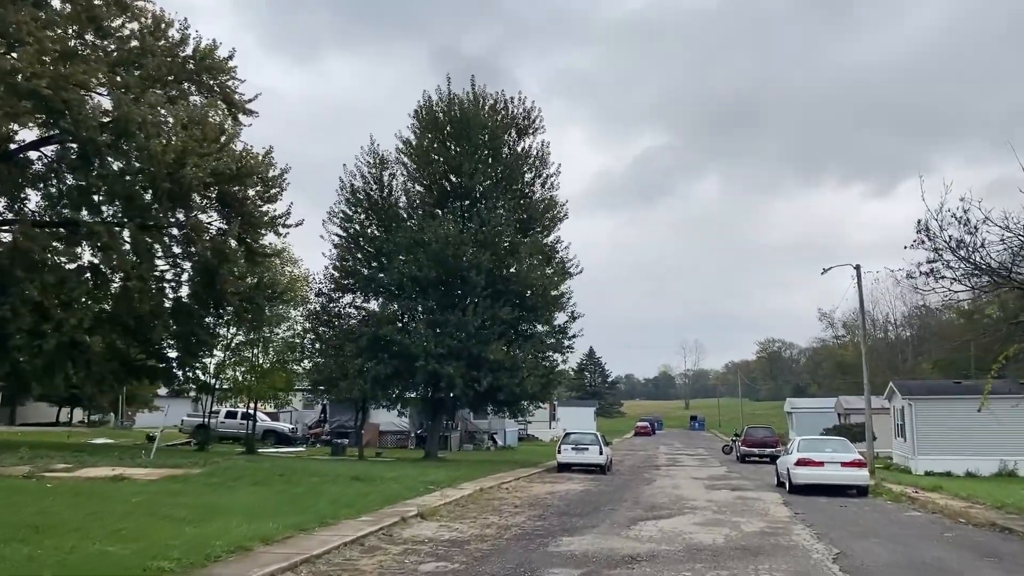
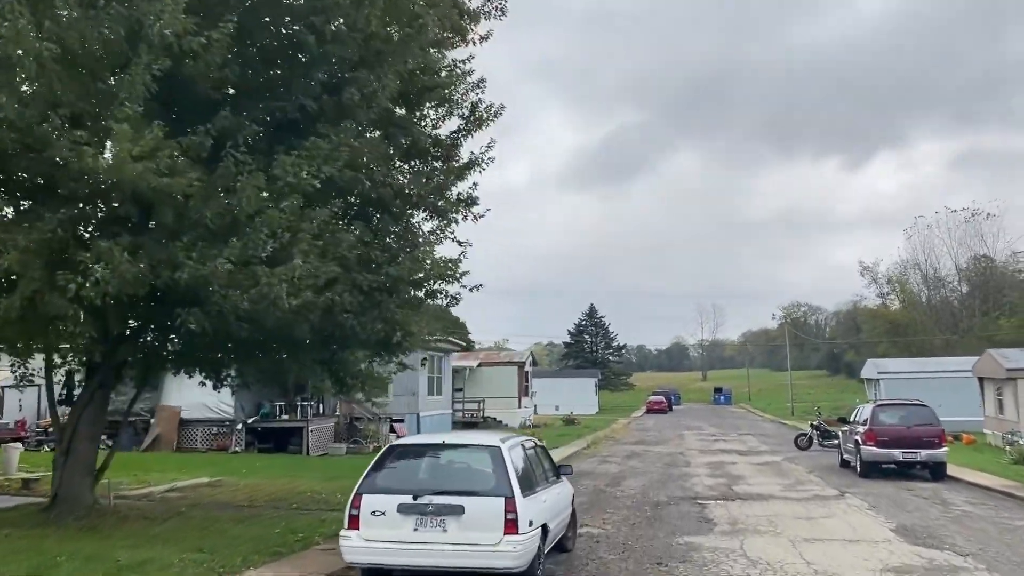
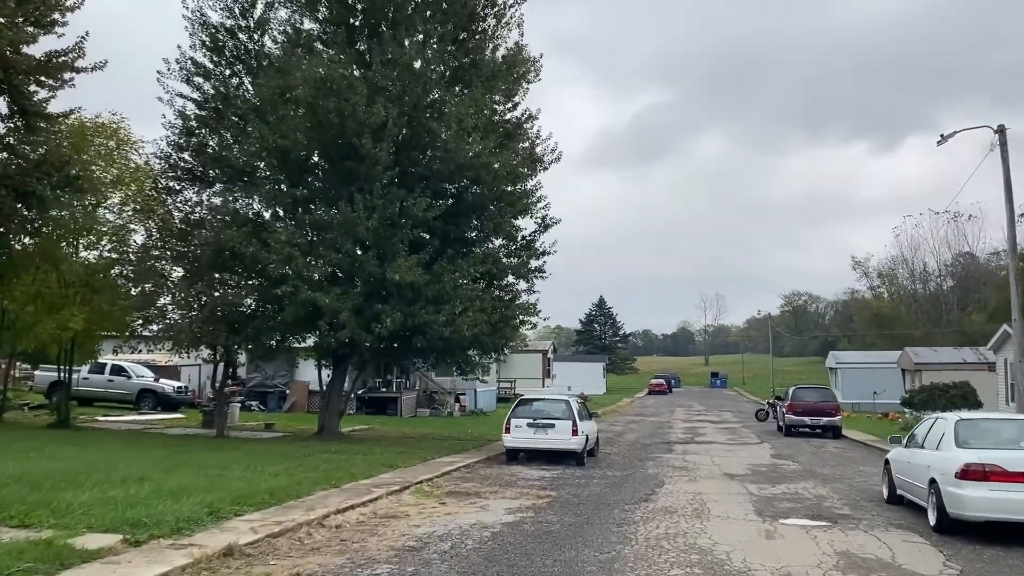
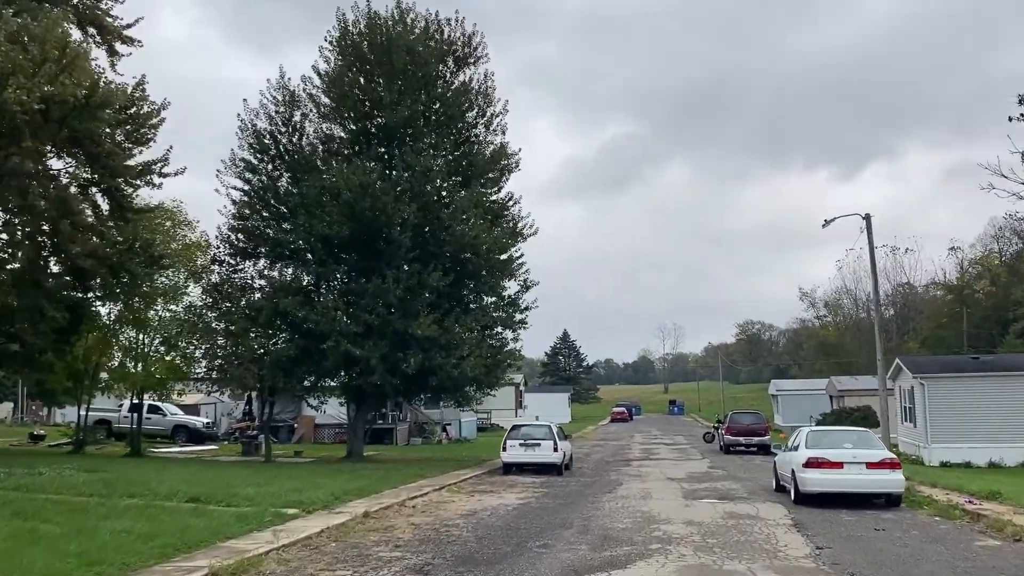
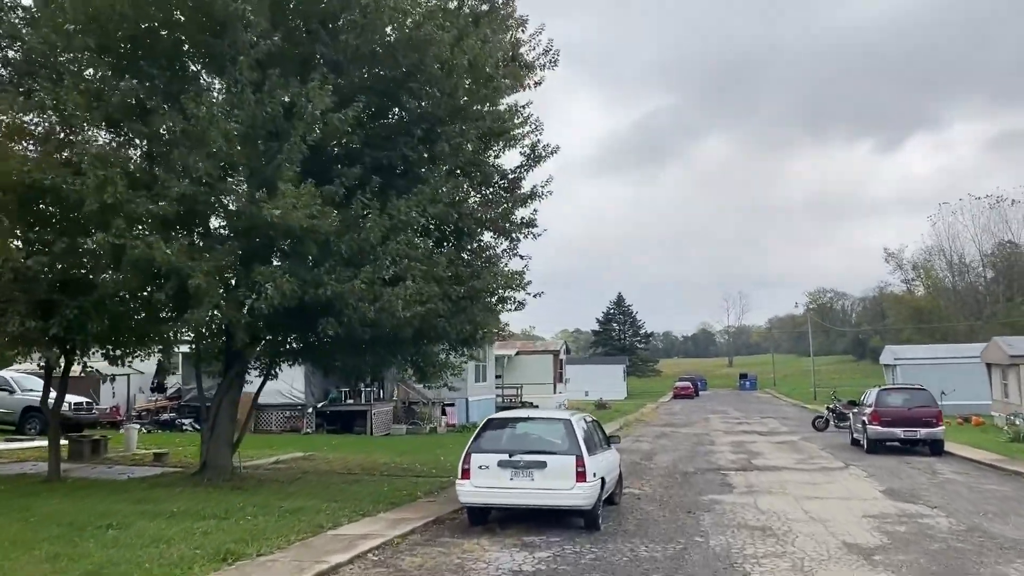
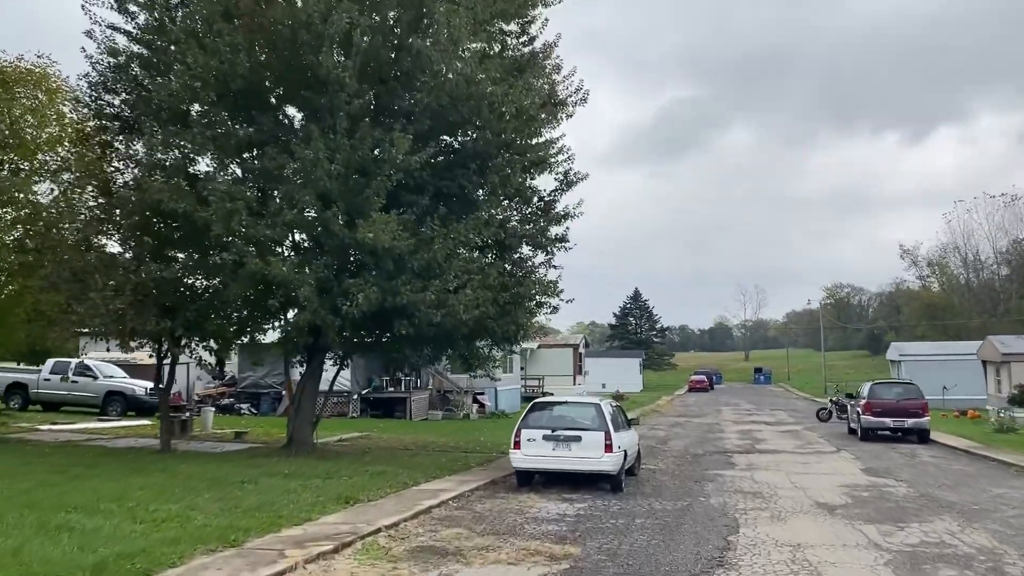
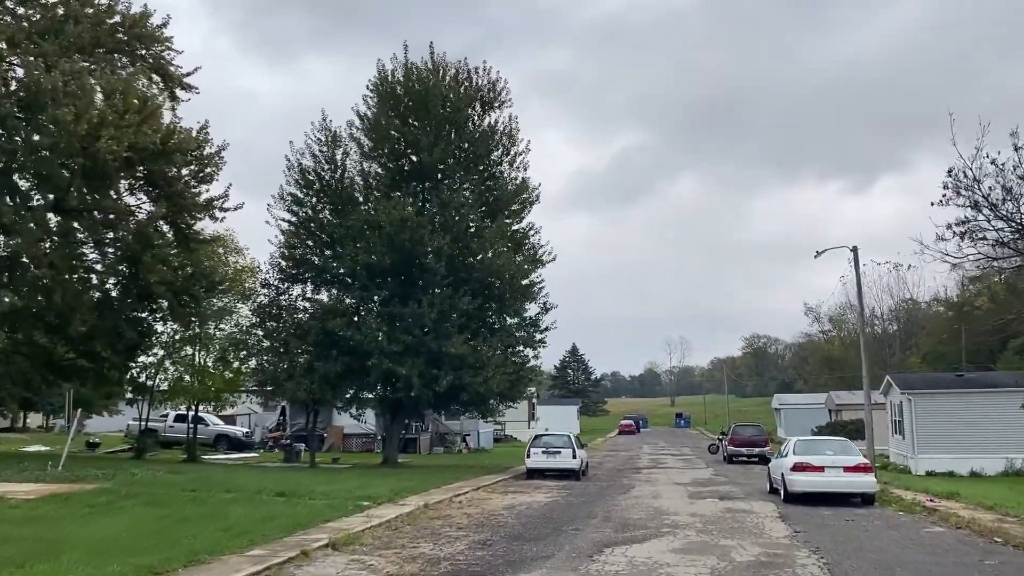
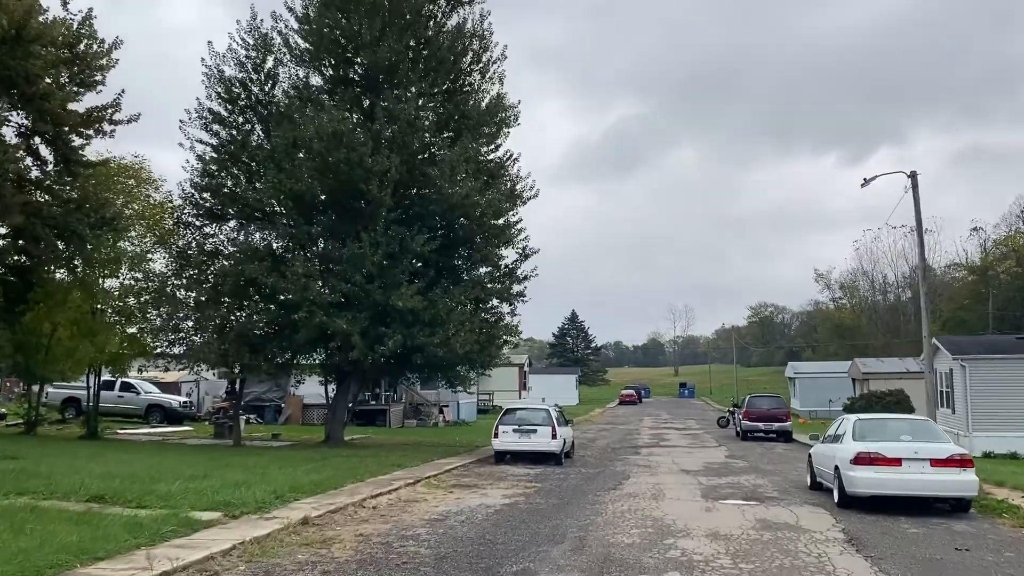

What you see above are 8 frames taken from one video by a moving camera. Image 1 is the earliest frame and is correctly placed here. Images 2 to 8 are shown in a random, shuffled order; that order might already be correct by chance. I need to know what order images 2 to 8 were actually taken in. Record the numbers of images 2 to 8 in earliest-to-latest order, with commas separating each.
7, 4, 8, 3, 6, 5, 2
